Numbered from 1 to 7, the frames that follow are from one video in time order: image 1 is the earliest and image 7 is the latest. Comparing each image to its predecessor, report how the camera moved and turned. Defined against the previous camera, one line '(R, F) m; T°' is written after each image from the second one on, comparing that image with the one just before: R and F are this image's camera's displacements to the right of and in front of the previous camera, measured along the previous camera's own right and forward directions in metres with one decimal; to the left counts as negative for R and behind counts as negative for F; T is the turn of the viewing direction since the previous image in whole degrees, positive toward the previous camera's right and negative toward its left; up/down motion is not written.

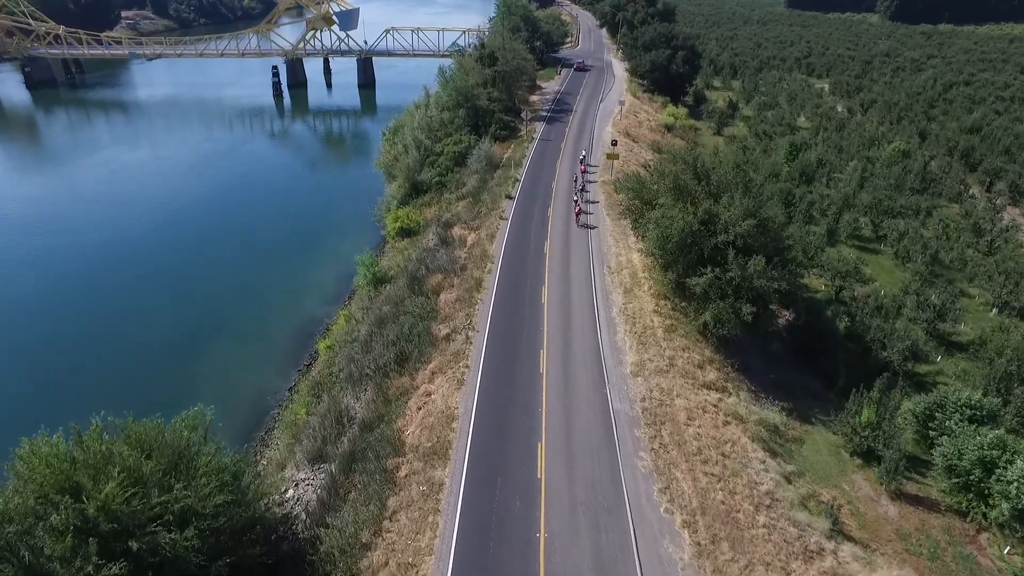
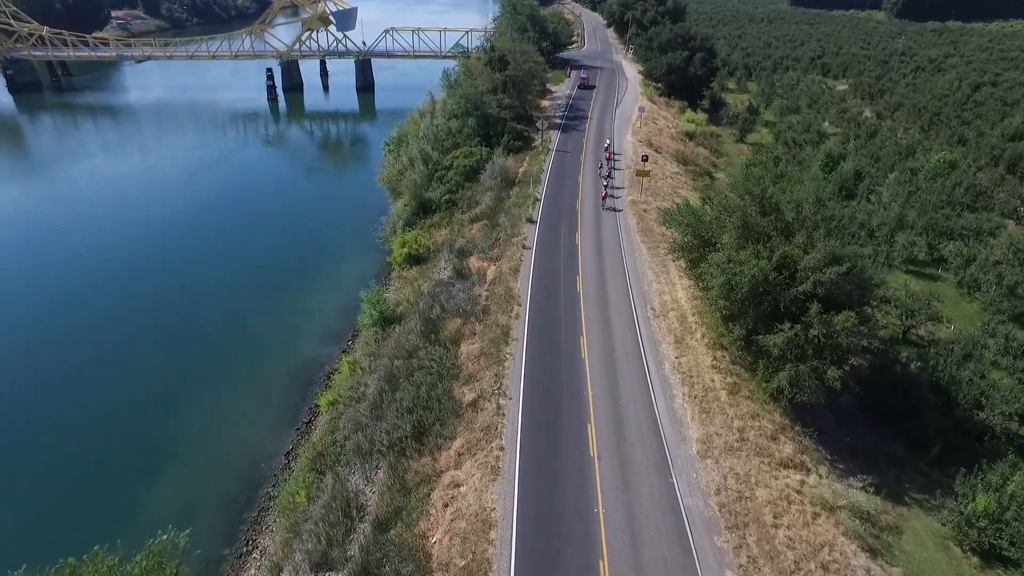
(-1.6, +4.9) m; 0°
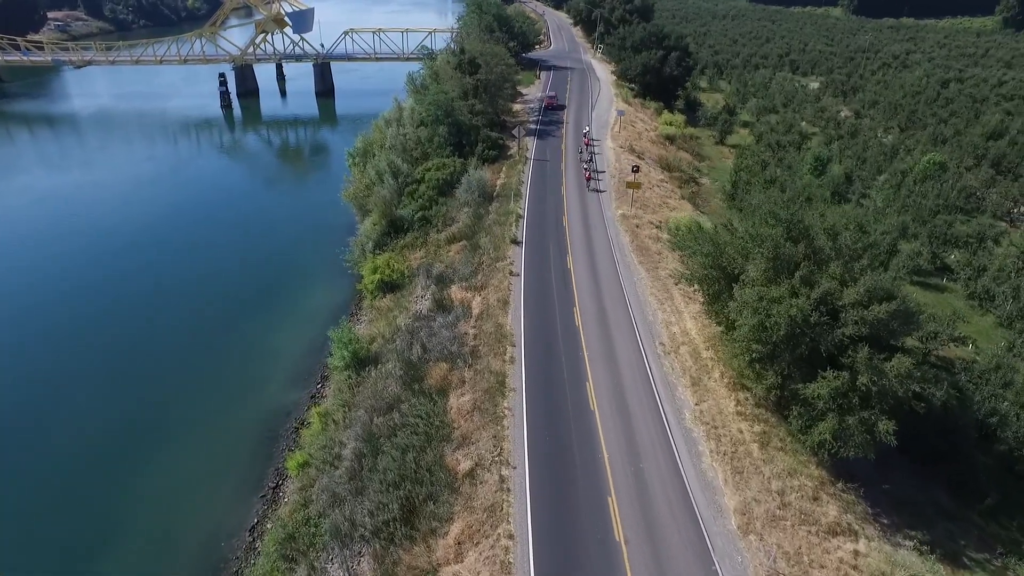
(-1.1, +3.8) m; +3°
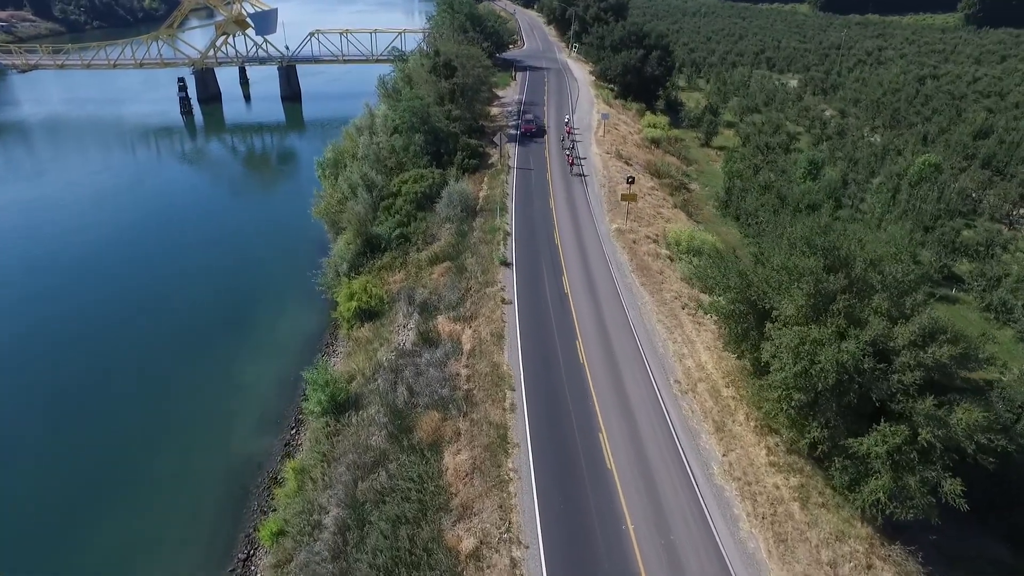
(-0.9, +3.2) m; +2°
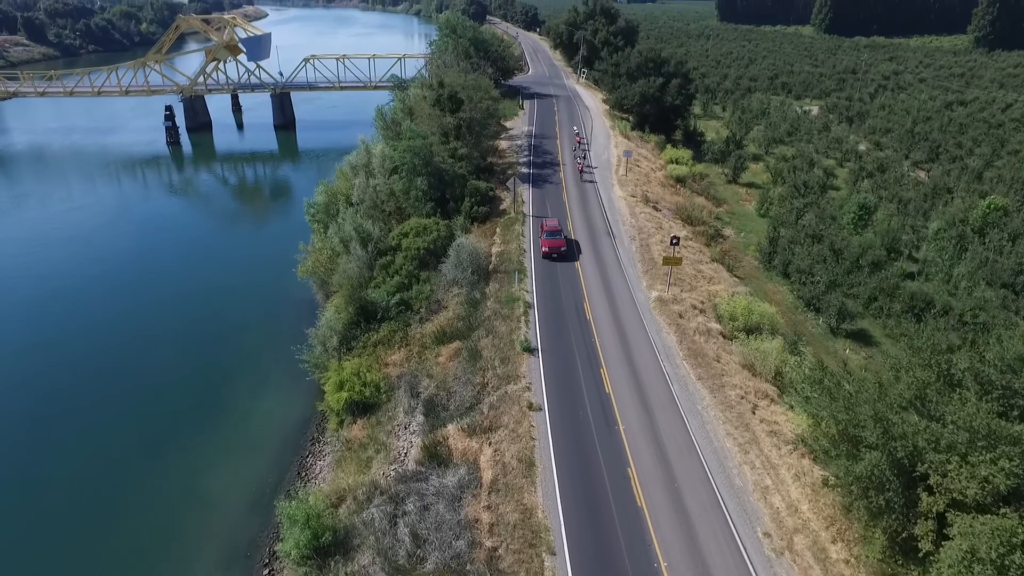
(-1.2, +6.3) m; 0°
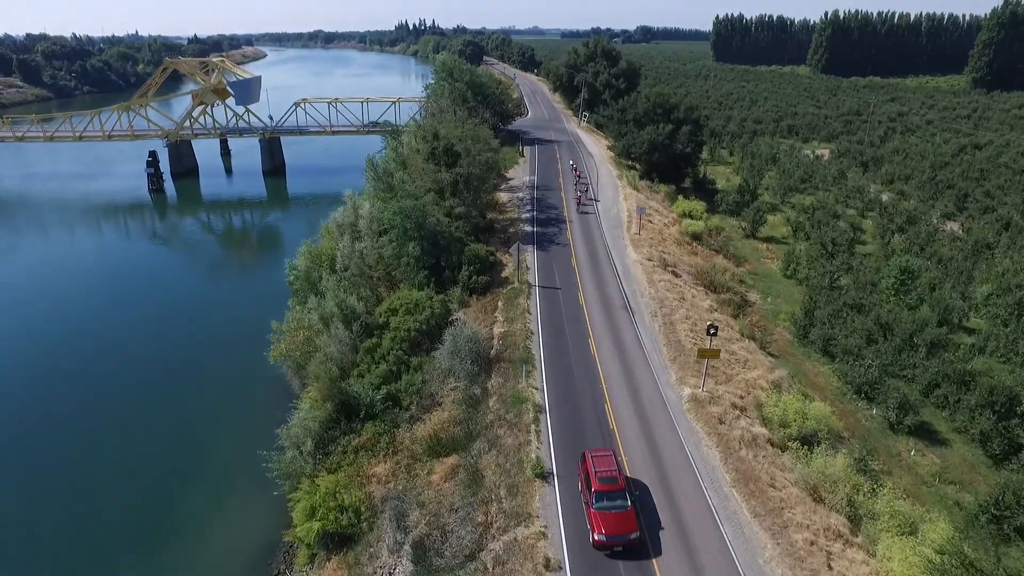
(-0.4, +5.2) m; 0°
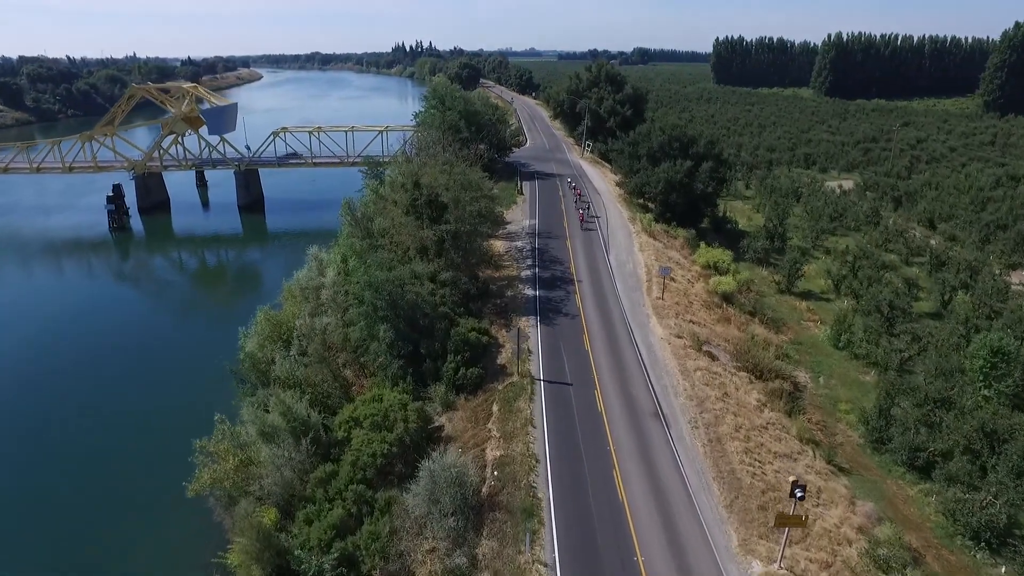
(0.0, +8.4) m; 0°
